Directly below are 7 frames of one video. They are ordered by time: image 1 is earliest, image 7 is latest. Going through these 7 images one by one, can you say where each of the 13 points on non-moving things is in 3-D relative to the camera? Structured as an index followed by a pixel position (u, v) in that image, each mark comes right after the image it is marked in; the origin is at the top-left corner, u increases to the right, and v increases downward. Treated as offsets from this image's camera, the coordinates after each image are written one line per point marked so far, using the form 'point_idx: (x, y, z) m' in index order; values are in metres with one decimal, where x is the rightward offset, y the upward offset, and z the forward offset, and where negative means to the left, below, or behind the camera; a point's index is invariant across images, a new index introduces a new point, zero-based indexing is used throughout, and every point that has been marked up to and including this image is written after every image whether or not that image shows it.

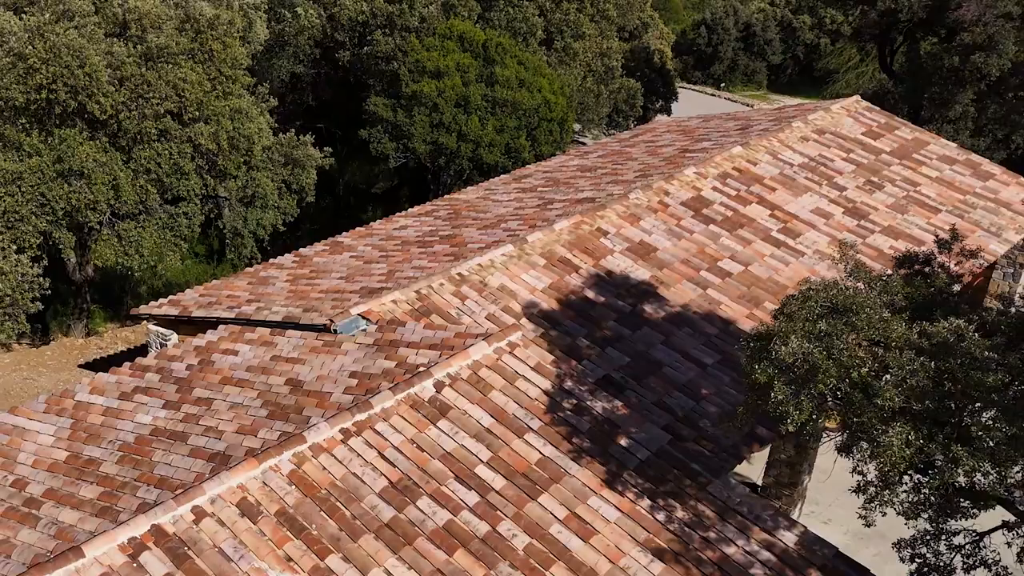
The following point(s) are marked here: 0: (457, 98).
0: (-0.8, +2.6, +16.6) m
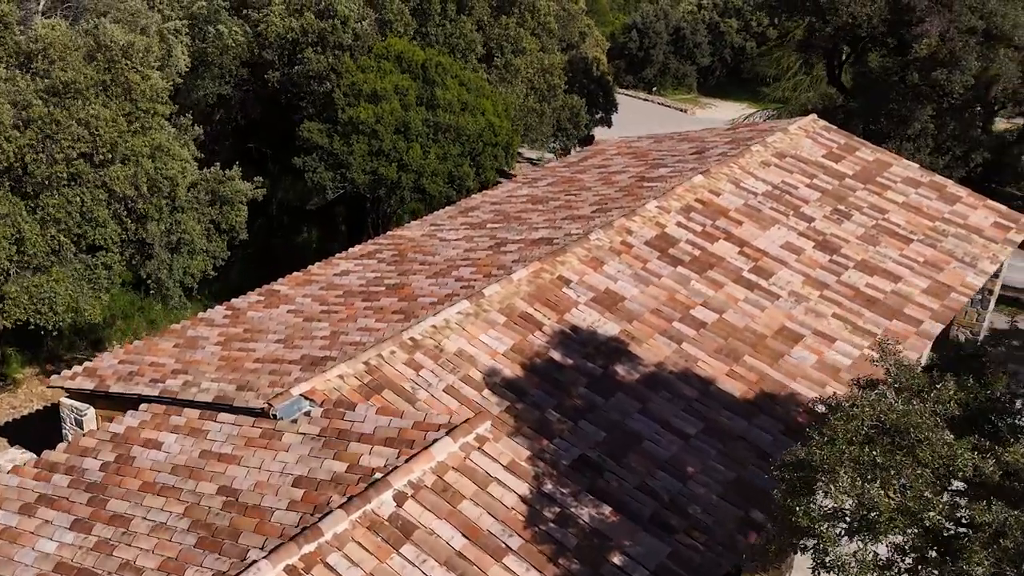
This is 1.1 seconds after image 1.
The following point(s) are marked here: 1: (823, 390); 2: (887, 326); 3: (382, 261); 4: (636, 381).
0: (-1.5, +2.1, +15.8) m
1: (+2.0, -0.6, +7.4) m
2: (+2.9, -0.3, +8.8) m
3: (-1.0, +0.2, +9.4) m
4: (+0.7, -0.6, +6.9) m
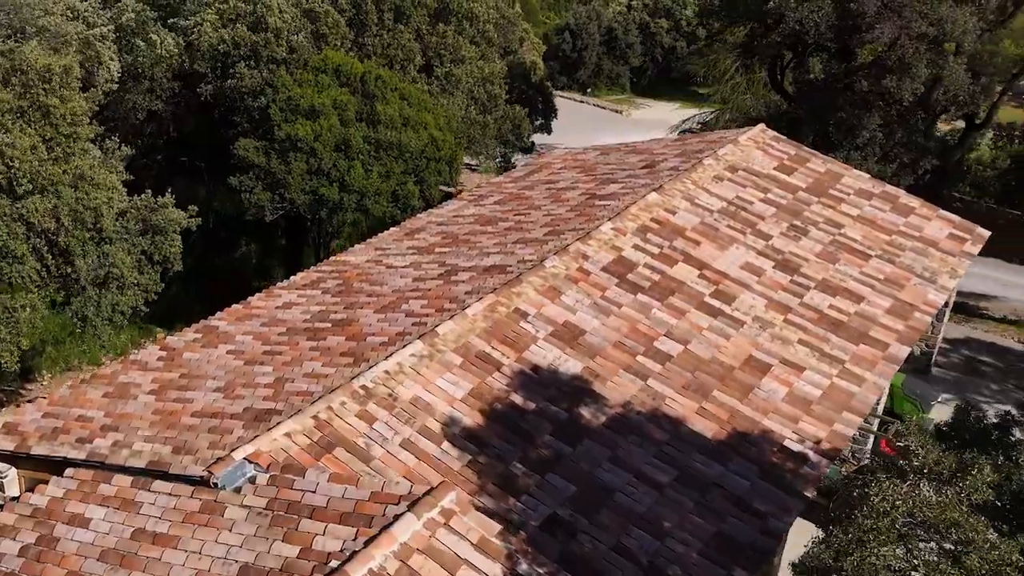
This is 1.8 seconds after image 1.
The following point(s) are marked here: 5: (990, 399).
0: (-2.3, +1.9, +15.3) m
1: (+1.7, -0.8, +7.1) m
2: (+2.5, -0.5, +8.5) m
3: (-1.4, 0.0, +8.9) m
4: (+0.5, -0.8, +6.5) m
5: (+5.3, -1.2, +12.8) m
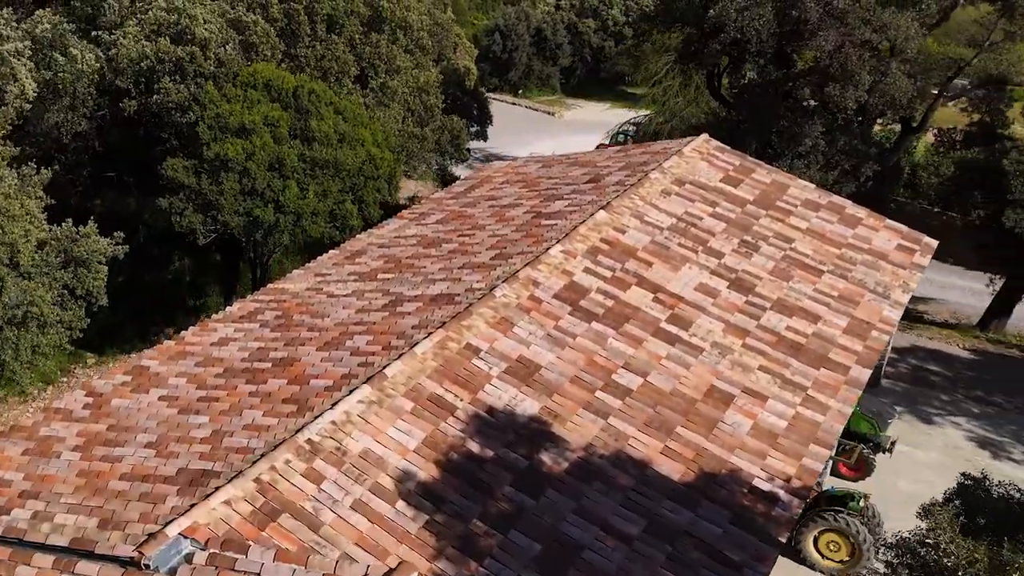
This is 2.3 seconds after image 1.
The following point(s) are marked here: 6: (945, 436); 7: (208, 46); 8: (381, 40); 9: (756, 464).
0: (-3.1, +1.6, +14.7) m
1: (+1.5, -1.0, +6.8) m
2: (+2.2, -0.6, +8.3) m
3: (-1.8, -0.3, +8.4) m
4: (+0.3, -1.0, +6.1) m
5: (+4.7, -1.3, +12.7) m
6: (+4.4, -1.5, +11.9) m
7: (-4.2, +3.4, +16.3) m
8: (-2.1, +4.0, +19.0) m
9: (+1.4, -1.0, +6.7) m
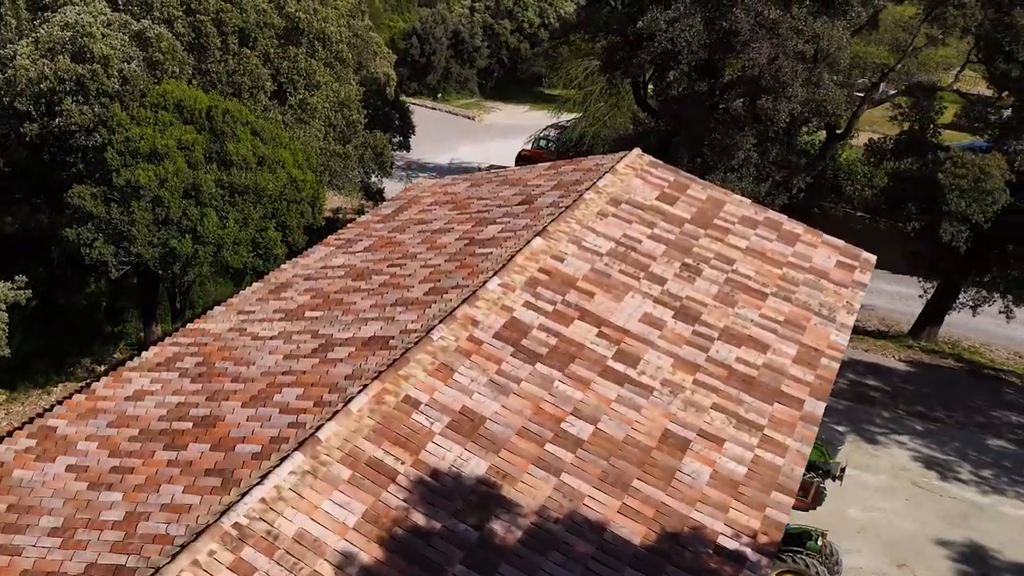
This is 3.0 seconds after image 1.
0: (-4.0, +1.2, +14.0) m
1: (+1.2, -1.2, +6.3) m
2: (+1.8, -0.8, +7.9) m
3: (-2.2, -0.6, +7.7) m
4: (0.0, -1.2, +5.6) m
5: (+4.0, -1.5, +12.5) m
6: (+3.8, -1.7, +11.7) m
7: (-5.3, +3.0, +15.4) m
8: (-3.4, +3.7, +18.4) m
9: (+1.1, -1.2, +6.3) m
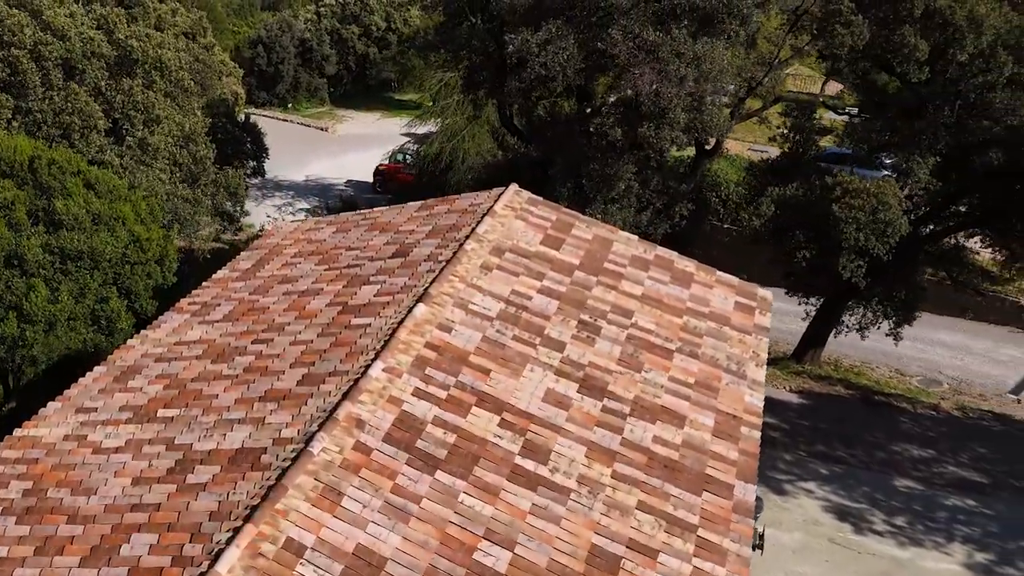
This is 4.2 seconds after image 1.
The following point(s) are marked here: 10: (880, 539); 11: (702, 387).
0: (-5.4, +0.5, +12.4) m
1: (+0.8, -1.7, +5.4) m
2: (+1.1, -1.3, +7.0) m
3: (-2.8, -1.2, +6.4) m
4: (-0.3, -1.8, +4.5) m
5: (+2.8, -1.9, +11.8) m
6: (+2.7, -2.1, +11.0) m
7: (-6.9, +2.2, +13.6) m
8: (-5.4, +2.9, +16.8) m
9: (+0.7, -1.7, +5.3) m
10: (+3.3, -2.3, +10.5) m
11: (+1.4, -0.8, +8.9) m
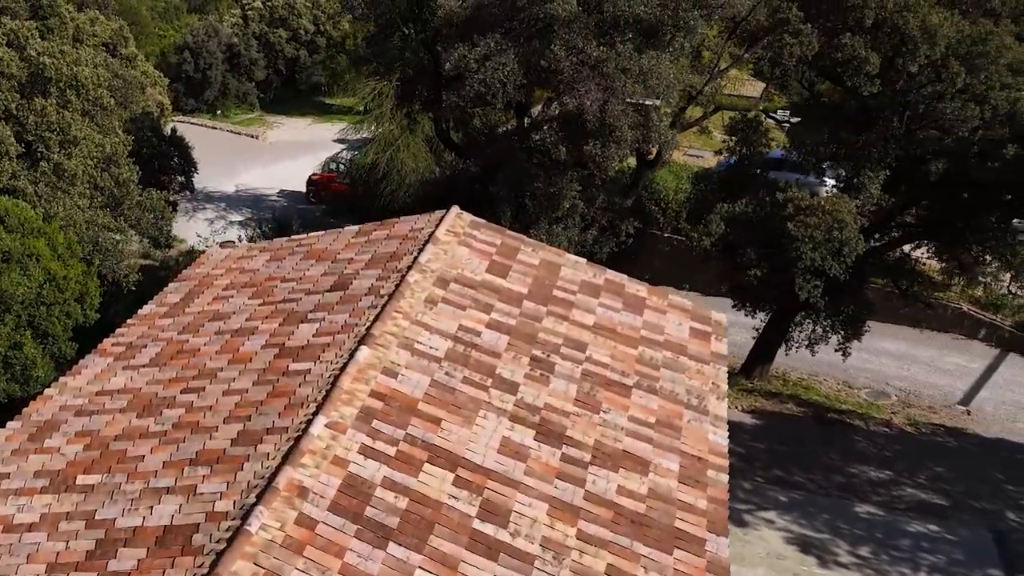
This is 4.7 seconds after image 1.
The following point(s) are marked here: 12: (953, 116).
0: (-5.9, +0.1, +11.5) m
1: (+0.6, -2.0, +4.9) m
2: (+0.9, -1.6, +6.5) m
3: (-3.0, -1.6, +5.7) m
4: (-0.3, -2.0, +4.0) m
5: (+2.3, -2.1, +11.4) m
6: (+2.3, -2.3, +10.6) m
7: (-7.6, +1.7, +12.7) m
8: (-6.3, +2.5, +15.9) m
9: (+0.6, -2.0, +4.8) m
10: (+2.9, -2.5, +10.2) m
11: (+1.1, -1.0, +8.4) m
12: (+5.2, +2.0, +13.8) m
